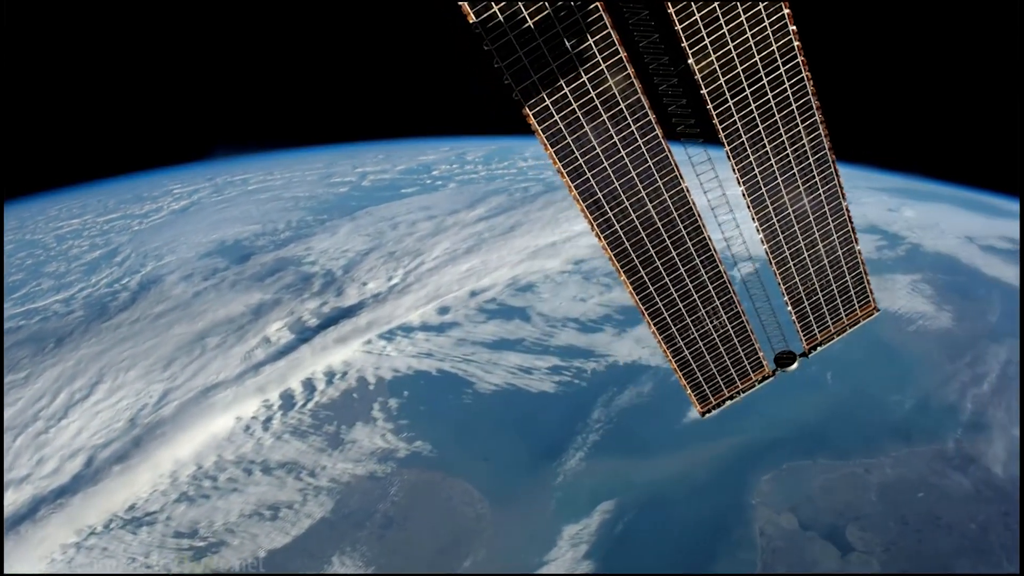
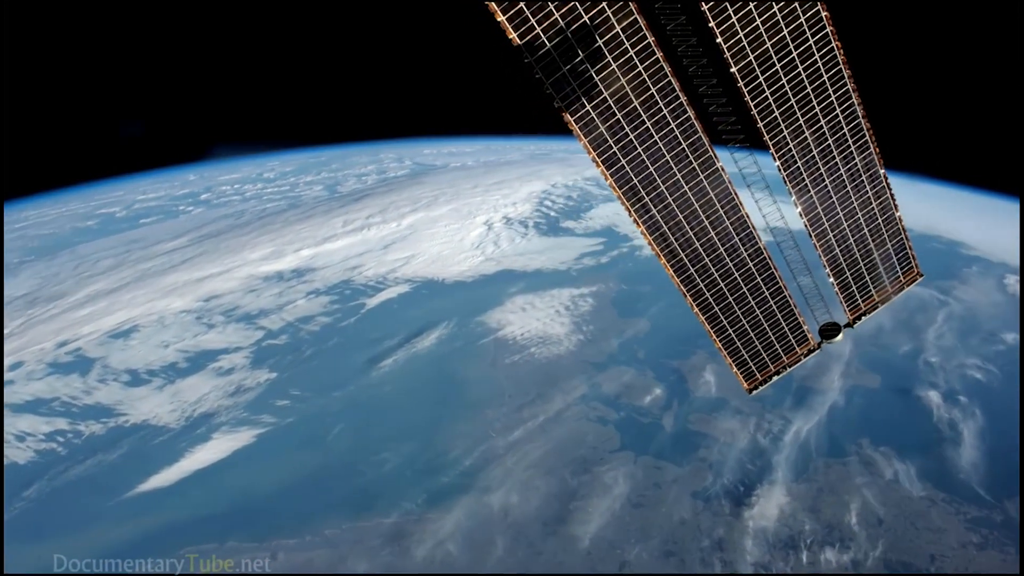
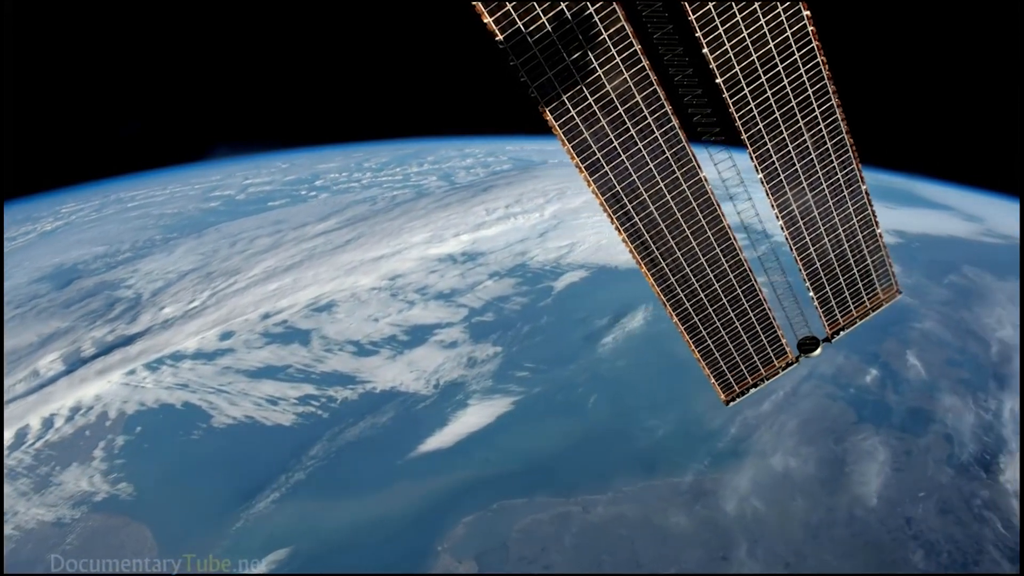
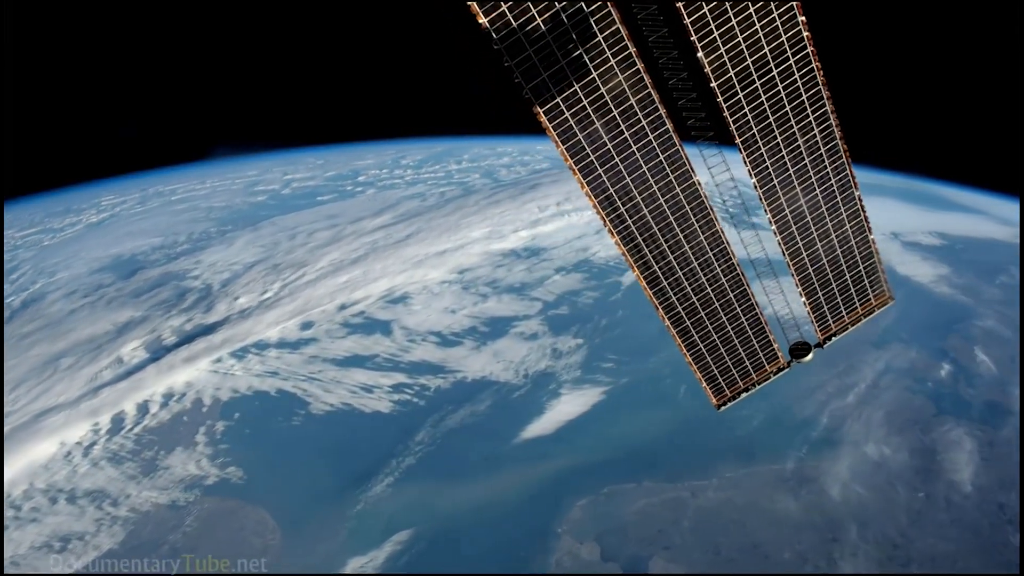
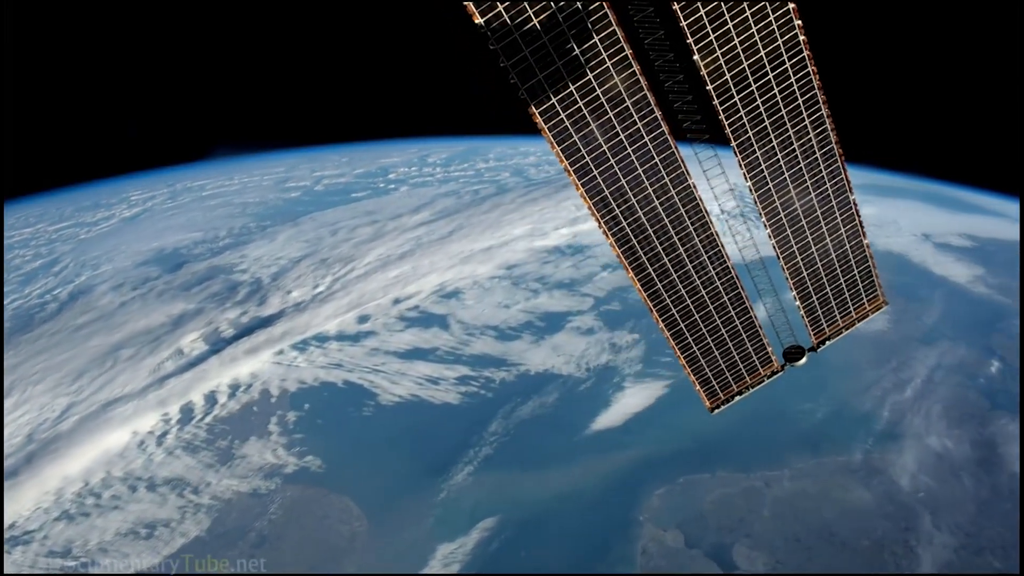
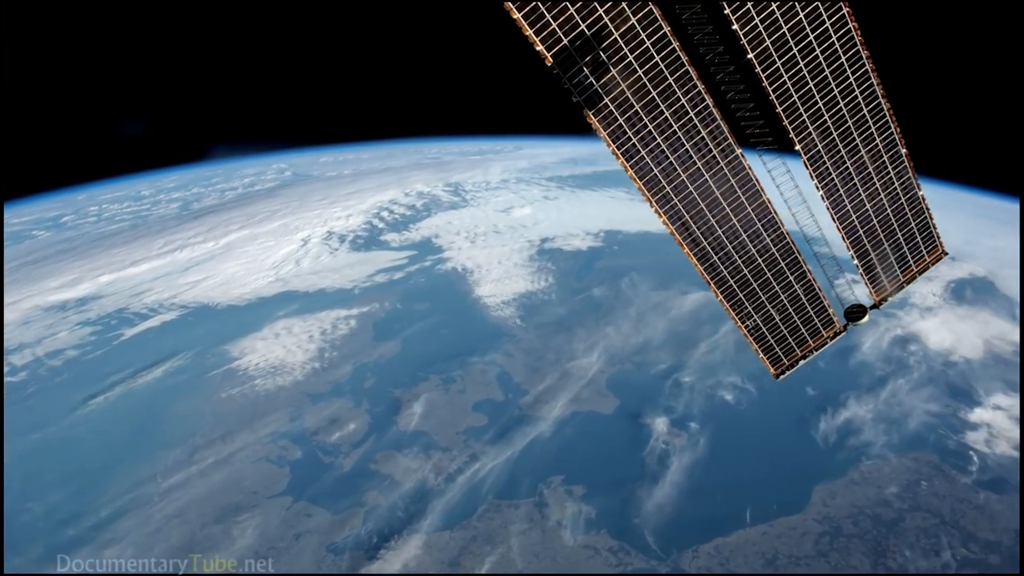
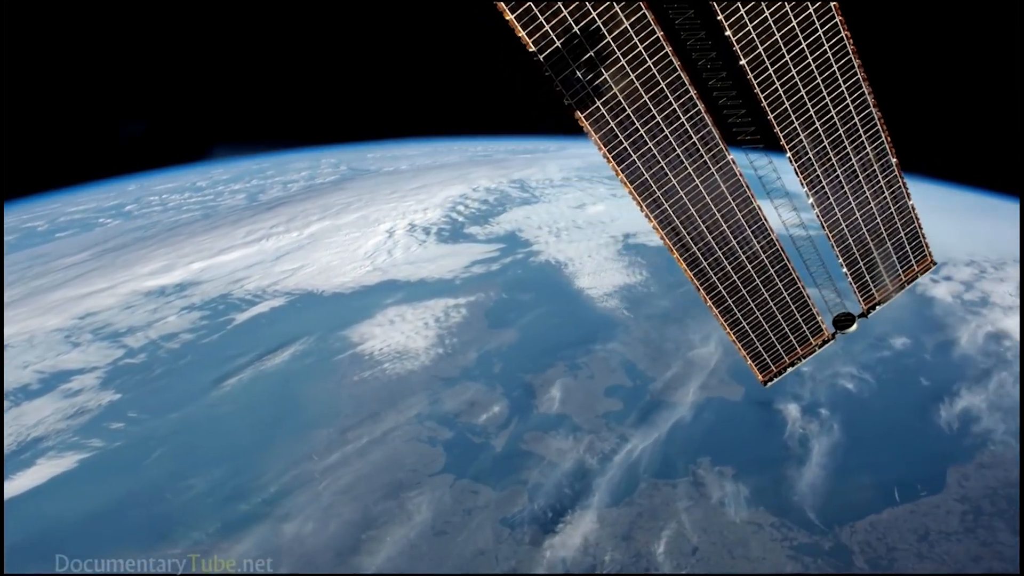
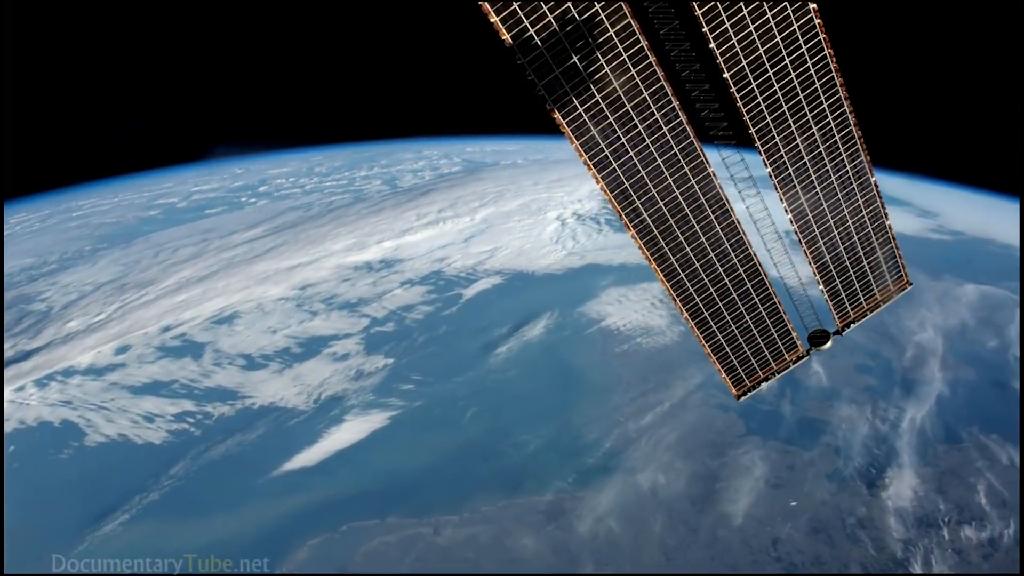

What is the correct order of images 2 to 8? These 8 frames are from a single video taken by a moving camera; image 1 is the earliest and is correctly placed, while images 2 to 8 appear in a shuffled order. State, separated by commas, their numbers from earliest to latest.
5, 4, 3, 8, 2, 7, 6
